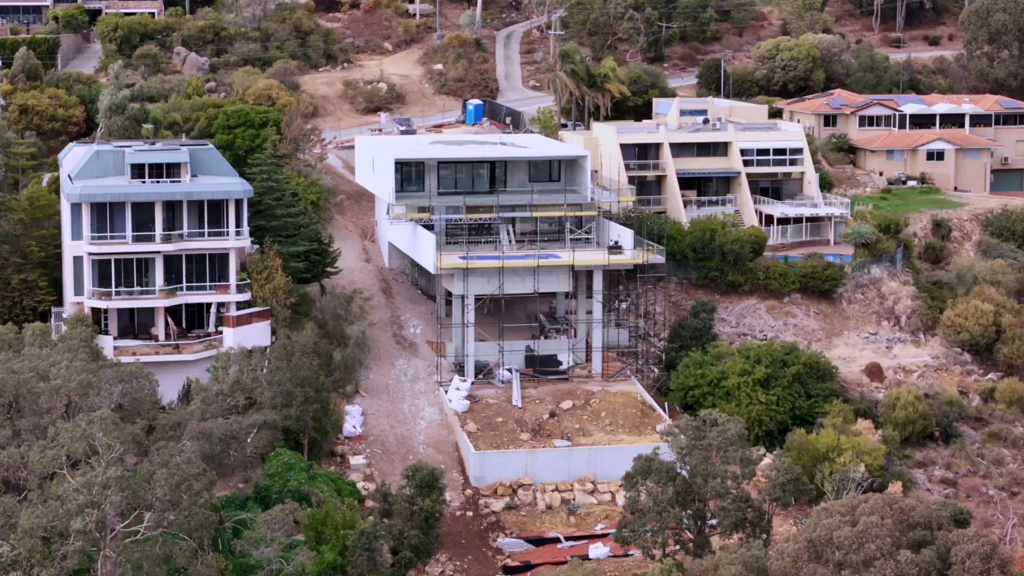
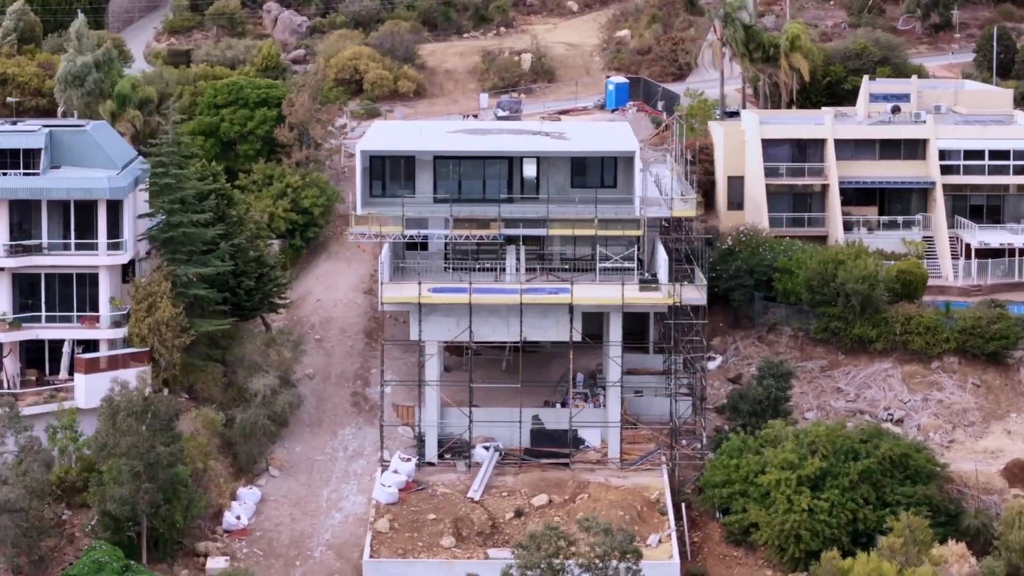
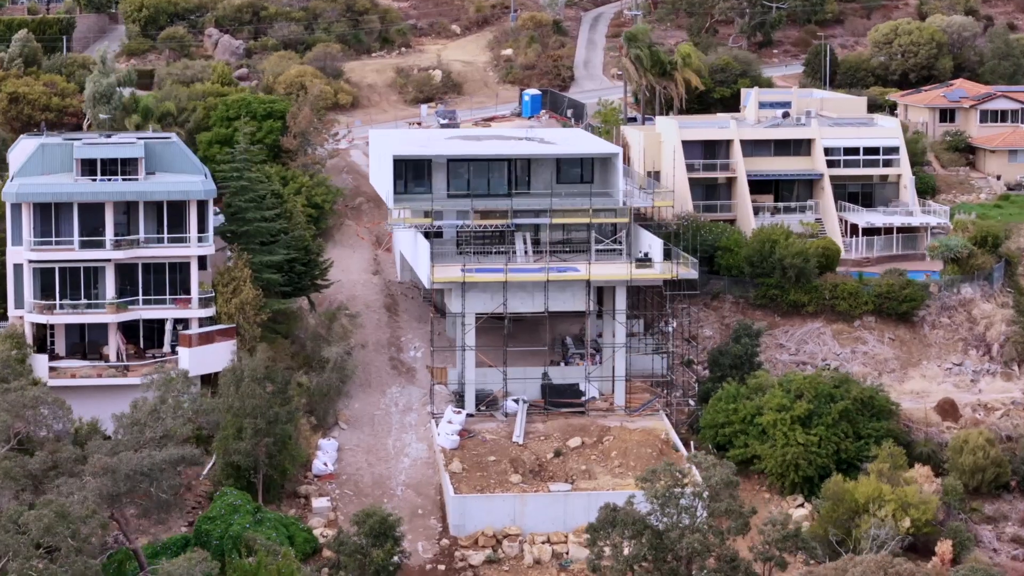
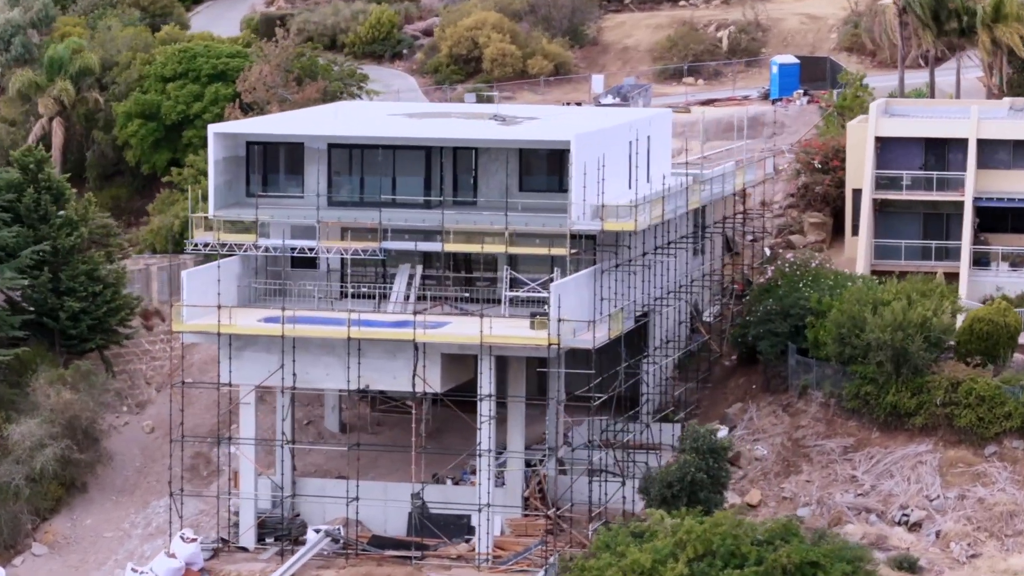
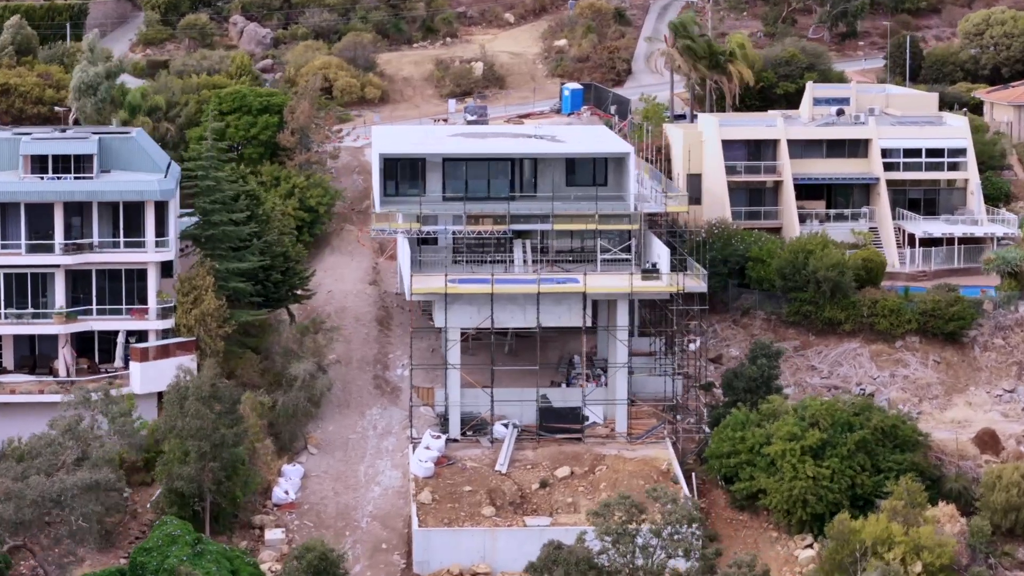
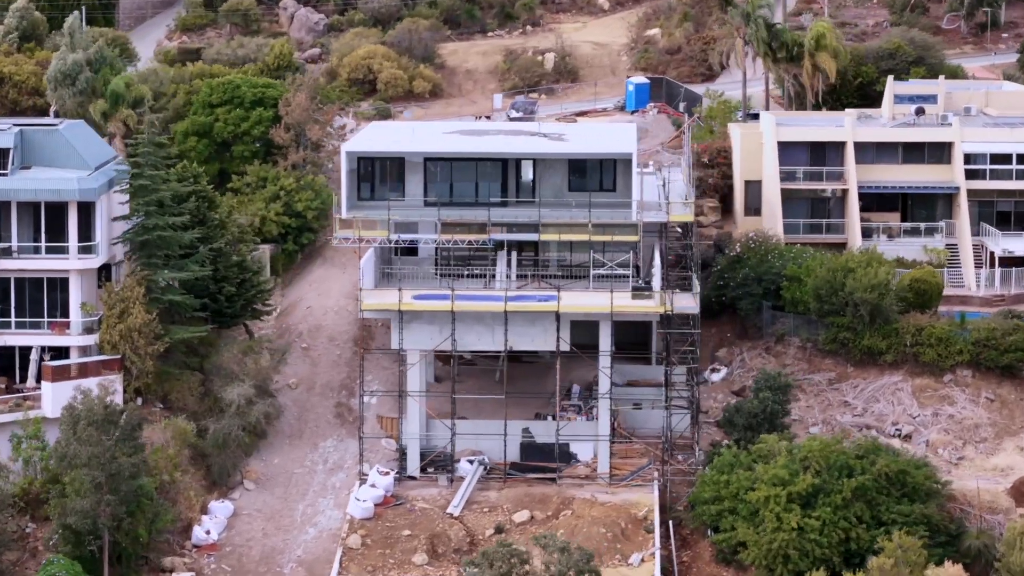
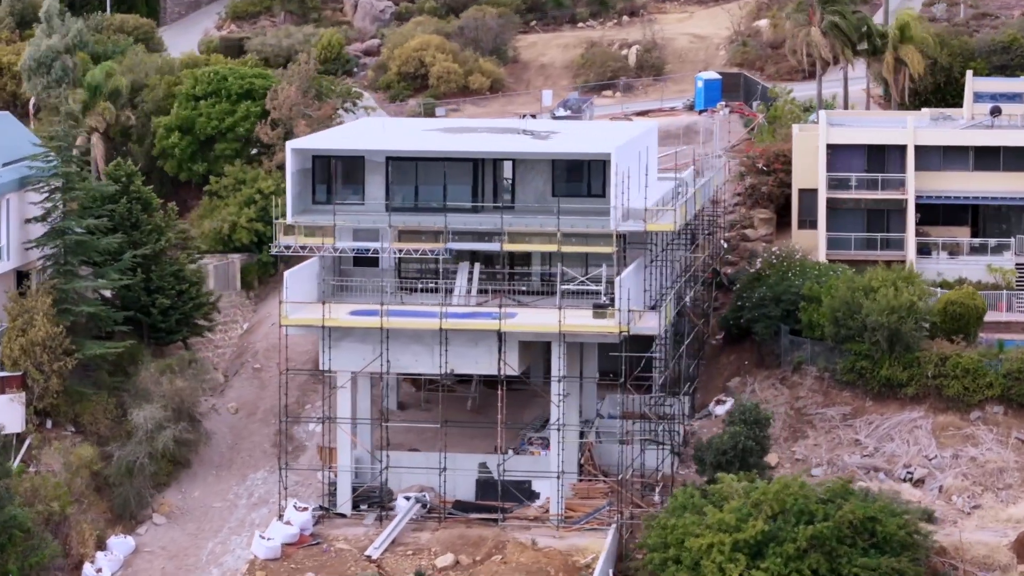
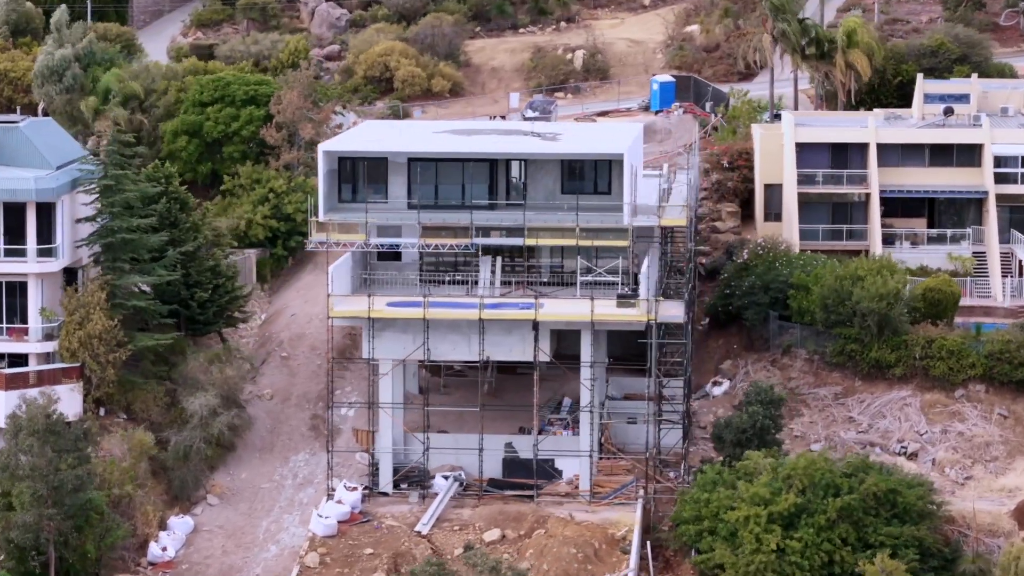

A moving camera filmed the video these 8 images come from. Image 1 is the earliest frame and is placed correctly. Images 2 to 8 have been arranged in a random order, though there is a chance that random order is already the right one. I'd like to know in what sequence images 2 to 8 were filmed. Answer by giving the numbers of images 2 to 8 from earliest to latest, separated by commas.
3, 5, 2, 6, 8, 7, 4
